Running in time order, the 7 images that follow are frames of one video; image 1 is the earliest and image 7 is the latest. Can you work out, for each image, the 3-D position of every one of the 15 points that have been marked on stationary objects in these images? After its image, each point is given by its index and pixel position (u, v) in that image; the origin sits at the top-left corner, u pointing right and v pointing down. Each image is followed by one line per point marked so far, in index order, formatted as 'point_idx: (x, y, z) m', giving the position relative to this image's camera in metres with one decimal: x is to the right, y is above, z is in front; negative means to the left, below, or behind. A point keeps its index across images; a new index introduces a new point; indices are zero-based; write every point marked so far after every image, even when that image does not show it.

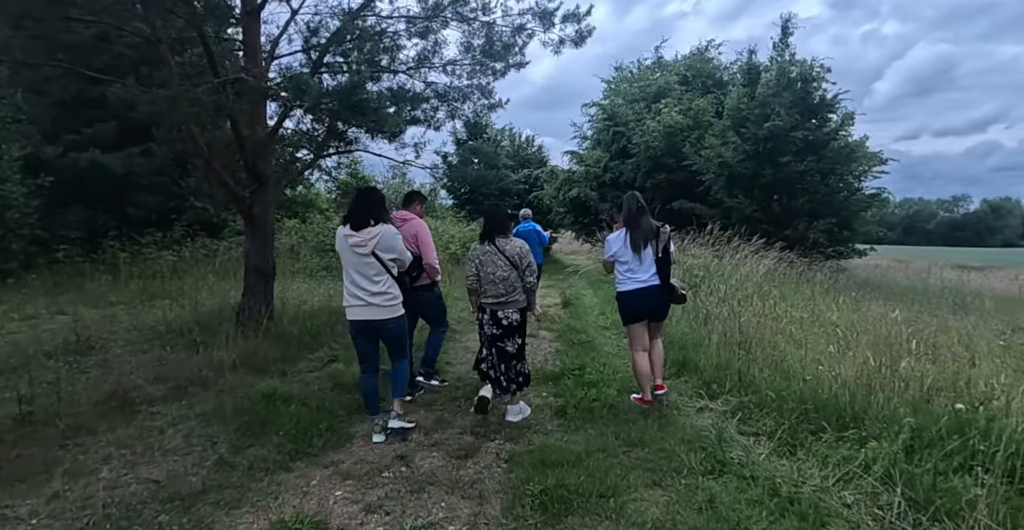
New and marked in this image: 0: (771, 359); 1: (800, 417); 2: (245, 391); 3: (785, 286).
0: (+2.3, -0.9, +4.8) m
1: (+2.0, -1.1, +3.8) m
2: (-2.3, -1.1, +4.7) m
3: (+4.8, -0.4, +9.6) m
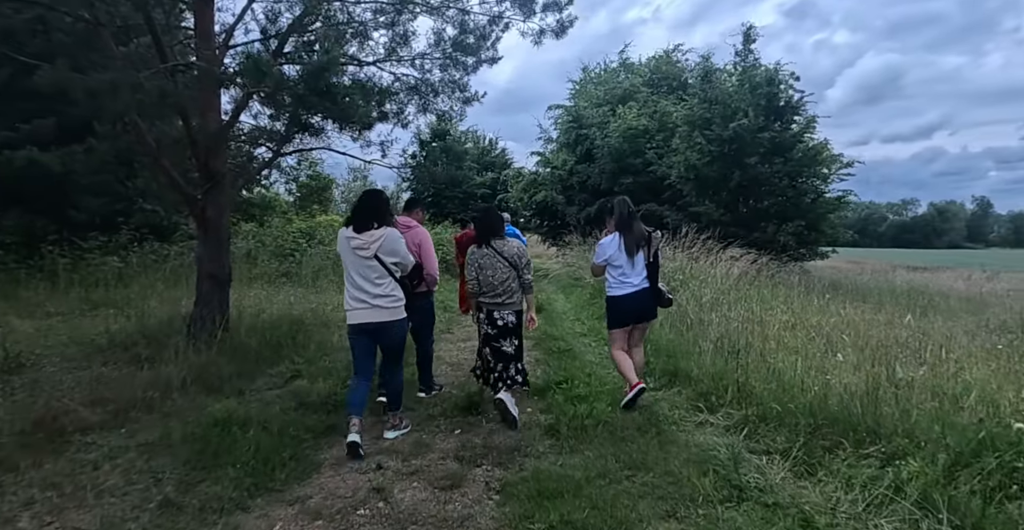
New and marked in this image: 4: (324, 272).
0: (+2.1, -0.9, +4.6) m
1: (+2.0, -1.1, +3.6) m
2: (-2.4, -1.1, +4.1) m
3: (+4.3, -0.4, +9.5) m
4: (-4.4, -0.2, +12.7) m
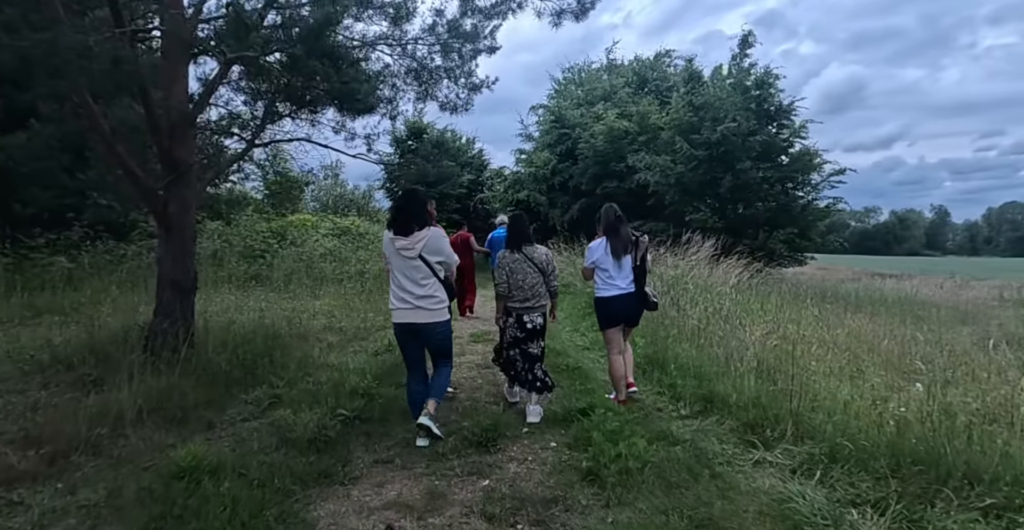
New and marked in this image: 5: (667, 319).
0: (+2.3, -1.0, +4.1) m
1: (+2.2, -1.2, +3.1) m
2: (-2.2, -1.2, +3.4) m
3: (+4.2, -0.6, +9.1) m
4: (-4.7, -0.2, +11.8) m
5: (+2.0, -0.7, +7.2) m
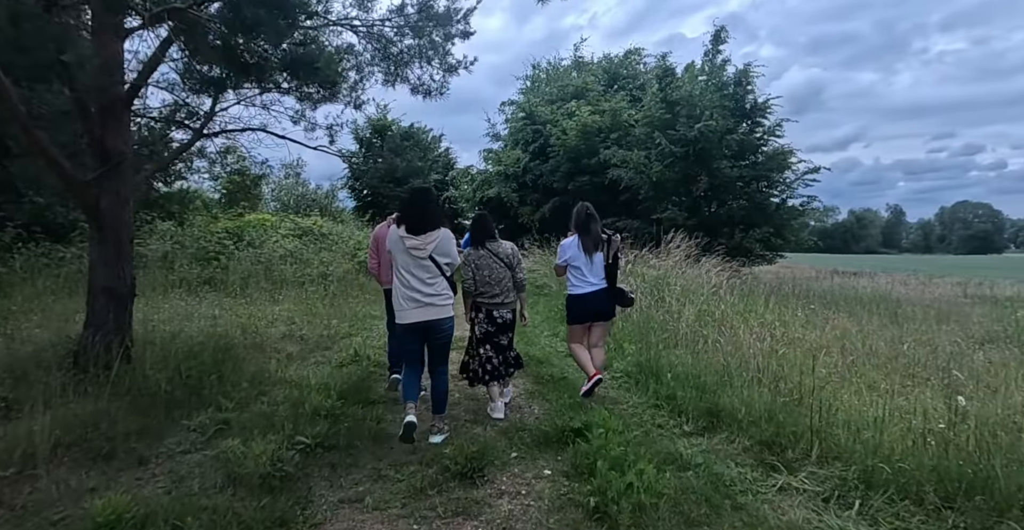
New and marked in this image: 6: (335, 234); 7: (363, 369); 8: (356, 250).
0: (+2.2, -1.0, +3.7) m
1: (+2.1, -1.2, +2.7) m
2: (-2.2, -1.2, +2.7) m
3: (+3.8, -0.5, +8.8) m
4: (-5.2, -0.3, +11.0) m
5: (+1.7, -0.7, +6.8) m
6: (-5.2, +0.8, +15.7) m
7: (-1.6, -1.1, +5.7) m
8: (-4.2, +0.4, +14.6) m
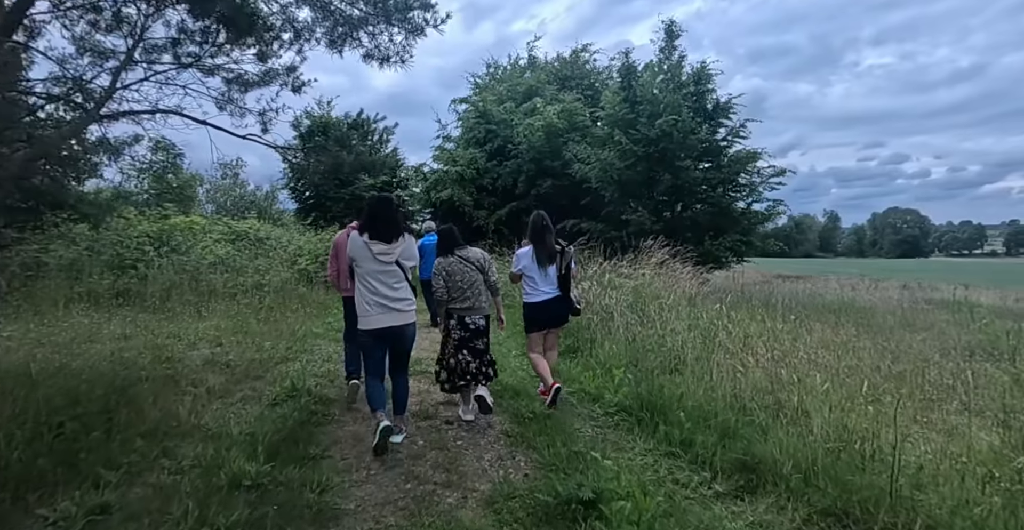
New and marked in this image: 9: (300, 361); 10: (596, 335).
0: (+2.2, -1.1, +3.0) m
1: (+2.2, -1.3, +1.9) m
2: (-2.2, -1.3, +1.6) m
3: (+3.3, -0.7, +8.2) m
4: (-5.9, -0.4, +9.6) m
5: (+1.4, -0.8, +6.0) m
6: (-6.3, +0.6, +14.3) m
7: (-1.8, -1.2, +4.6) m
8: (-5.2, +0.2, +13.2) m
9: (-2.3, -1.1, +6.1) m
10: (+1.0, -0.8, +6.5) m
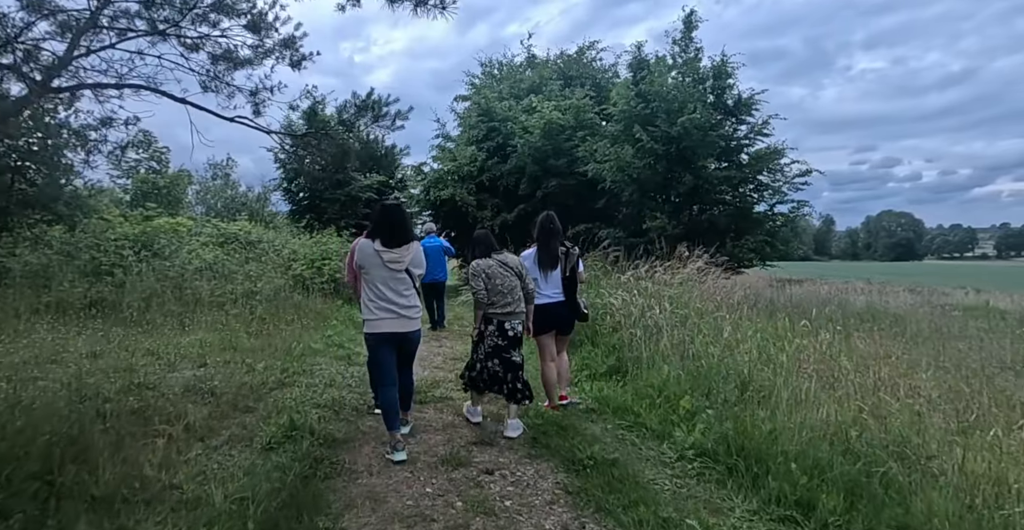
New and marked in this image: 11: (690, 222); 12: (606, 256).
0: (+2.6, -1.2, +2.1) m
1: (+2.6, -1.3, +1.1) m
2: (-1.8, -1.4, +0.7) m
3: (+3.6, -0.8, +7.4) m
4: (-5.6, -0.5, +8.6) m
5: (+1.8, -0.9, +5.1) m
6: (-6.0, +0.5, +13.3) m
7: (-1.4, -1.3, +3.7) m
8: (-5.0, +0.1, +12.3) m
9: (-2.0, -1.2, +5.2) m
10: (+1.3, -0.9, +5.6) m
11: (+4.5, +1.1, +13.9) m
12: (+1.7, +0.2, +9.7) m
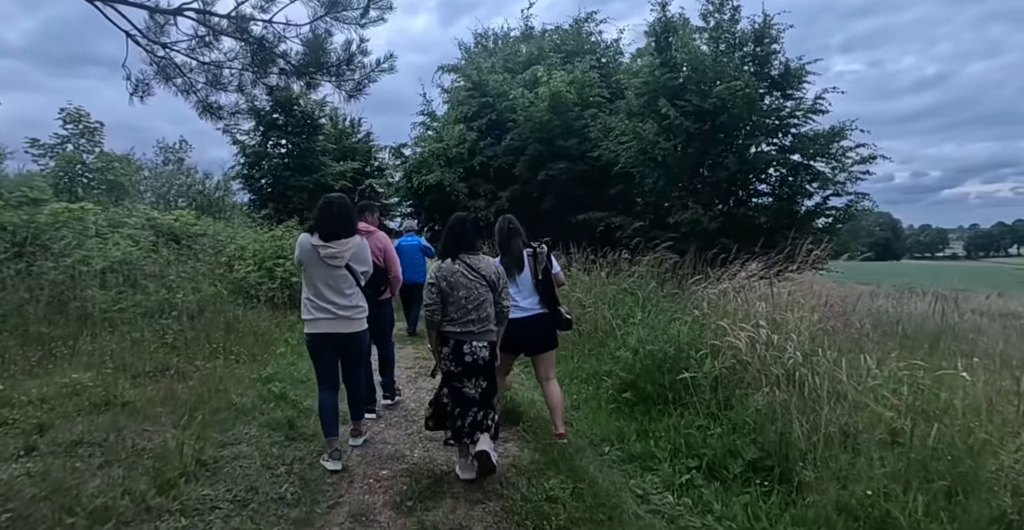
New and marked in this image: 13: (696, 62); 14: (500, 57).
0: (+3.1, -1.3, -0.2) m
1: (+3.1, -1.5, -1.2) m
2: (-1.2, -1.5, -1.8) m
3: (+3.9, -0.9, +5.1) m
4: (-5.3, -0.6, +6.0) m
5: (+2.2, -1.0, +2.8) m
6: (-6.0, +0.5, +10.6) m
7: (-1.0, -1.3, +1.2) m
8: (-4.9, +0.1, +9.6) m
9: (-1.6, -1.2, +2.7) m
10: (+1.7, -1.0, +3.2) m
11: (+4.5, +1.0, +11.7) m
12: (+1.9, +0.1, +7.4) m
13: (+3.8, +4.1, +11.3) m
14: (-0.2, +6.8, +18.1) m
